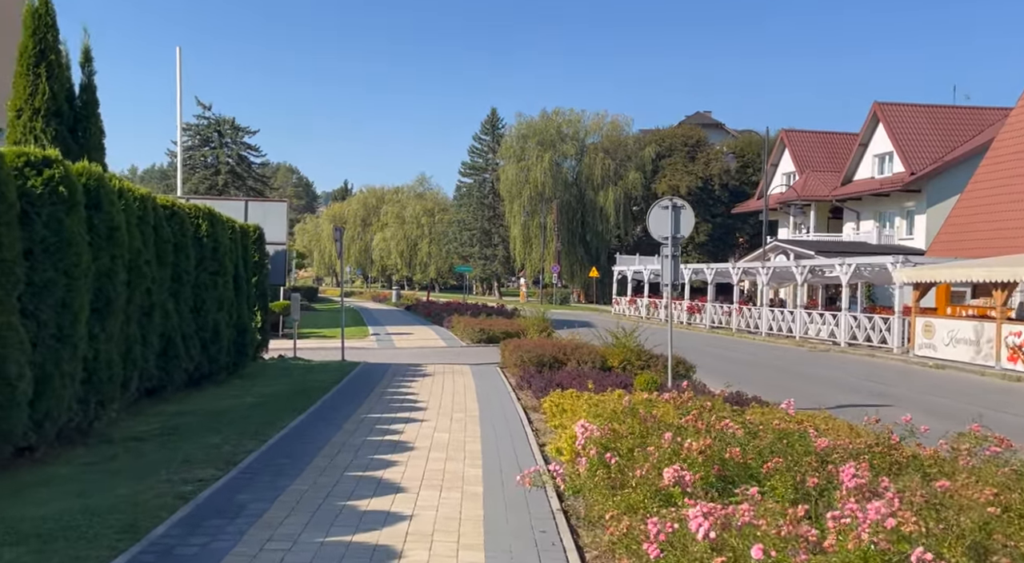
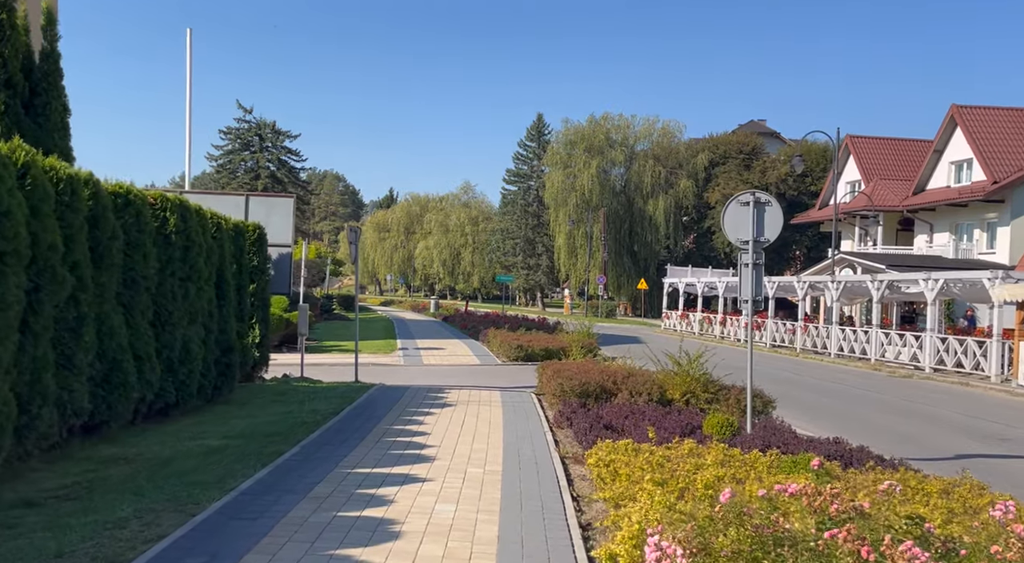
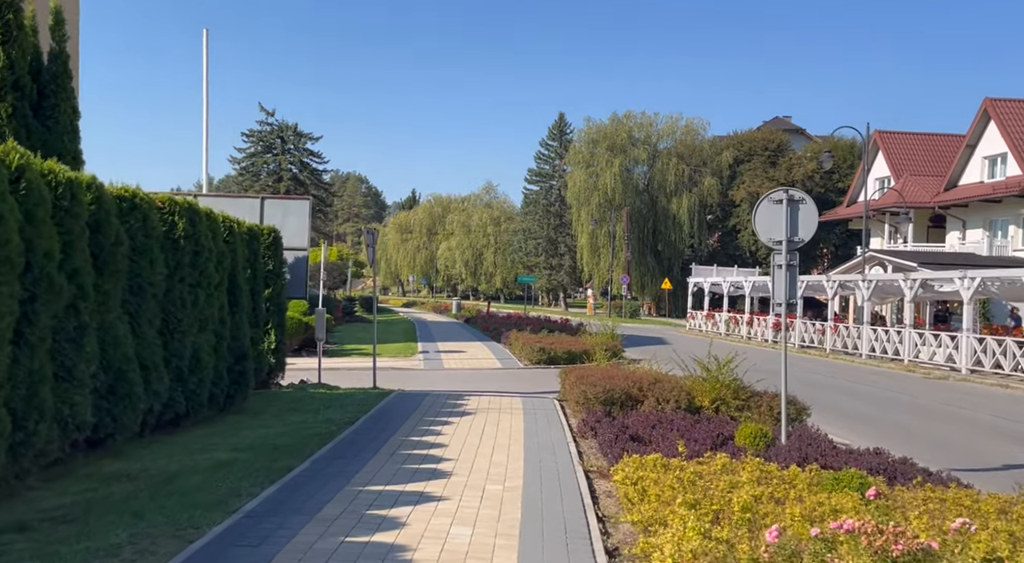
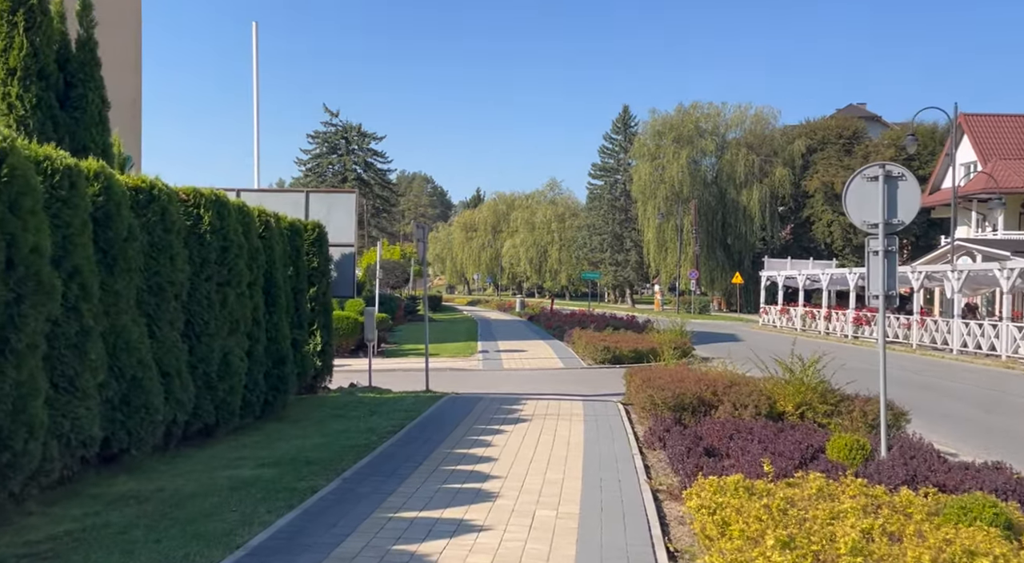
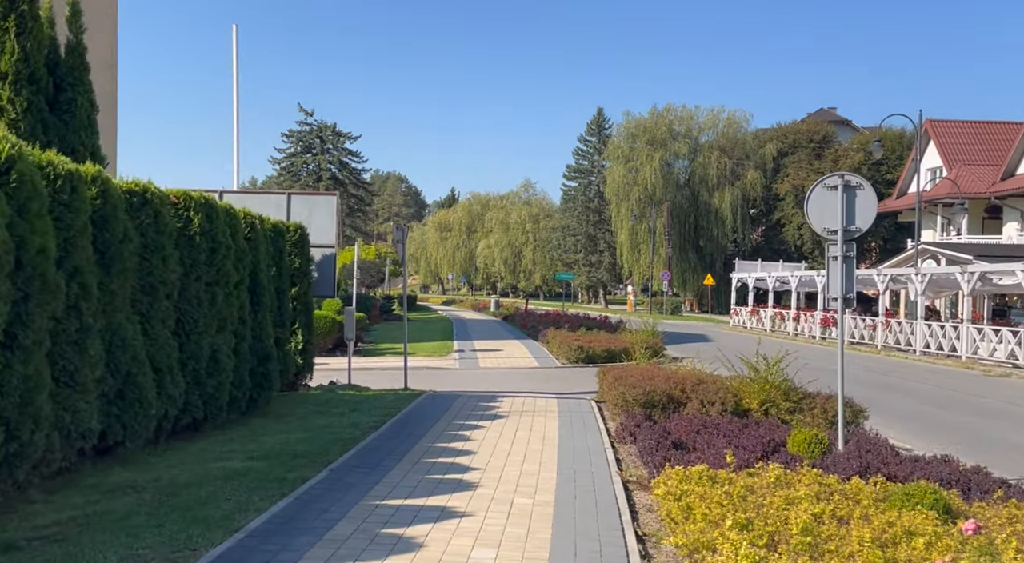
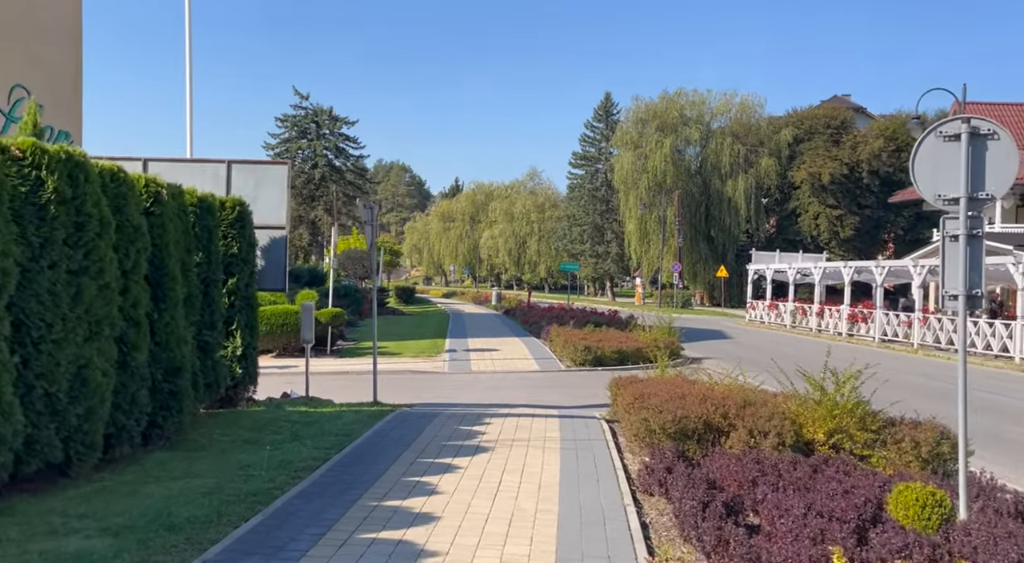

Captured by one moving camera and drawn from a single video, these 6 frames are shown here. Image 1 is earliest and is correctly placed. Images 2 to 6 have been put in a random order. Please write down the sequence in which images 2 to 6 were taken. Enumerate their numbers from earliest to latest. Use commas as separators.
2, 3, 5, 4, 6
